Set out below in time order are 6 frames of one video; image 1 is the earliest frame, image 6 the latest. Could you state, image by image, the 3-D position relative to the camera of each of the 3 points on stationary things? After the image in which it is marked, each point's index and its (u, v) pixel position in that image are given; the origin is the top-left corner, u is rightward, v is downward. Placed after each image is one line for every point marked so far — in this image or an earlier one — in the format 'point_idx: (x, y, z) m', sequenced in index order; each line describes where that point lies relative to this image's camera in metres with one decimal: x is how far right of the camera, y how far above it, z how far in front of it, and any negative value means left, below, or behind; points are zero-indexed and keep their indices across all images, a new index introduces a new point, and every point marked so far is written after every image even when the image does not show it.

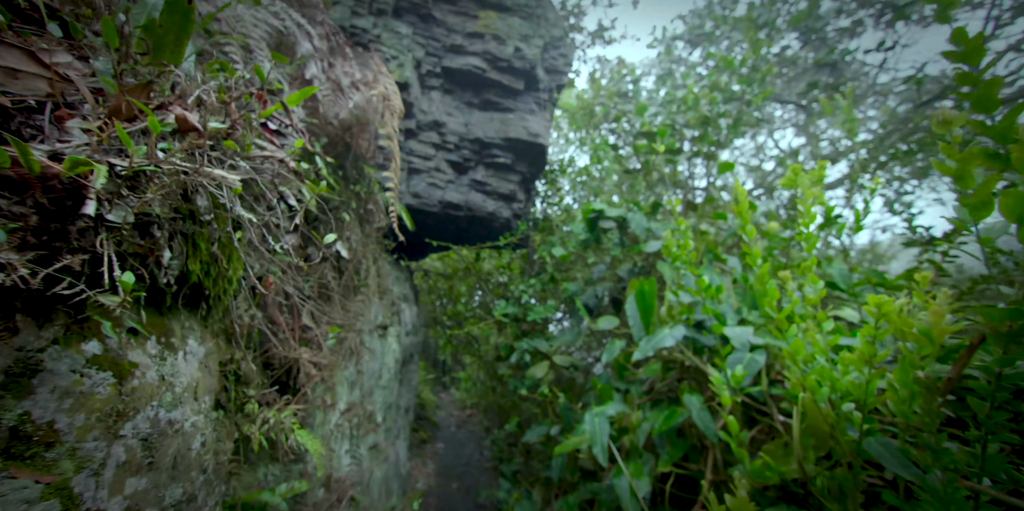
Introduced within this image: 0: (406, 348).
0: (-0.7, -0.7, +4.5) m
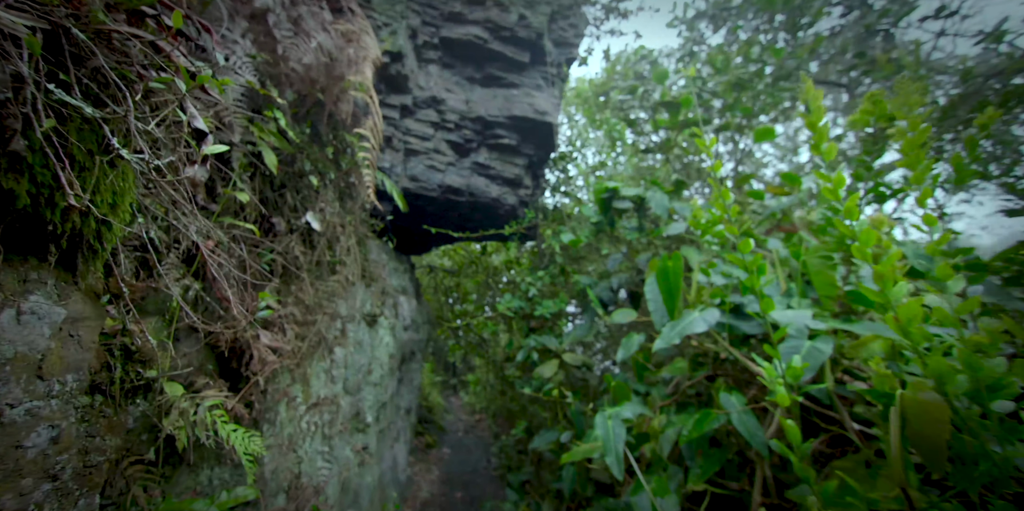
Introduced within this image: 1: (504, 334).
0: (-0.7, -0.6, +4.2) m
1: (0.0, -0.6, +4.3) m
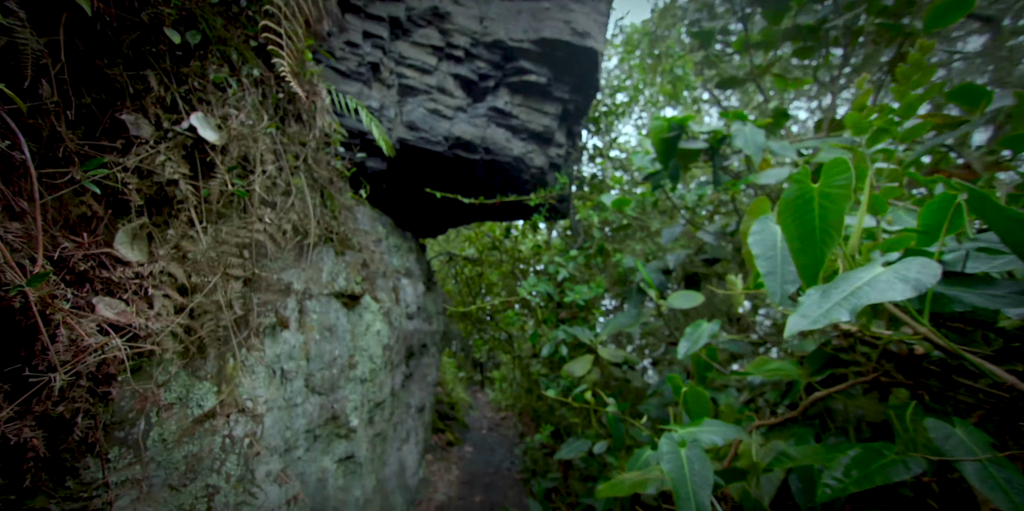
0: (-0.6, -0.5, +3.5) m
1: (+0.1, -0.5, +3.6) m
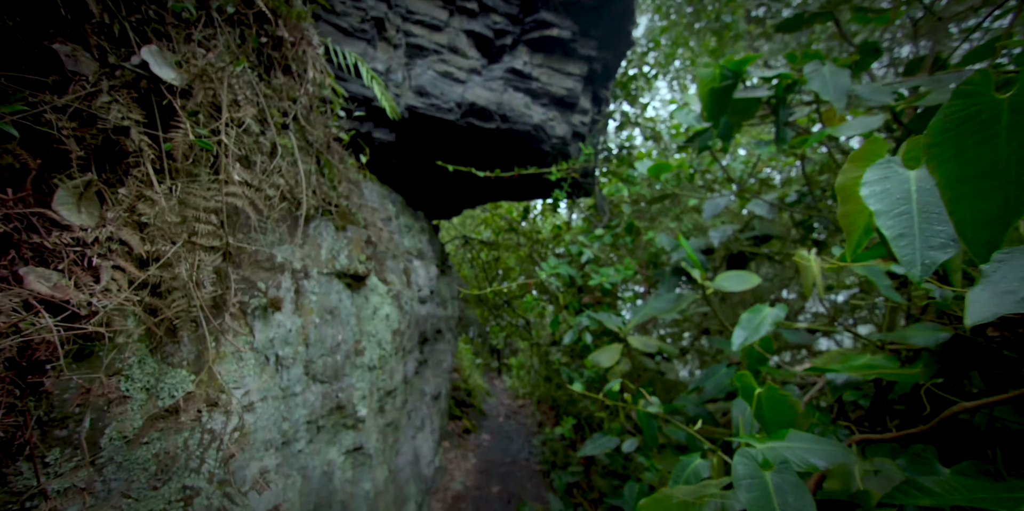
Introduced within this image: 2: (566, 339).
0: (-0.5, -0.4, +3.3) m
1: (+0.2, -0.3, +3.4) m
2: (+0.2, -0.4, +2.6) m
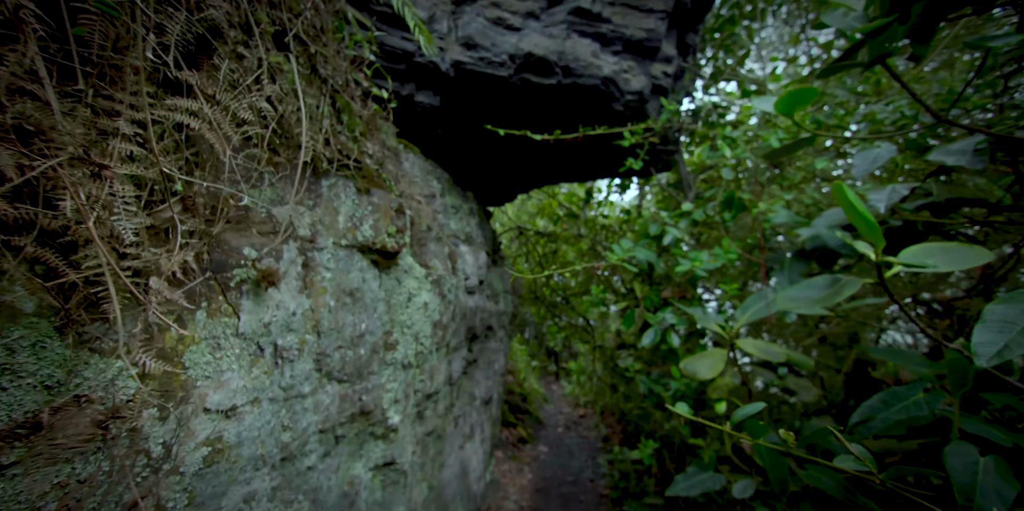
0: (-0.2, -0.3, +2.9) m
1: (+0.5, -0.3, +2.9) m
2: (+0.5, -0.3, +2.1) m
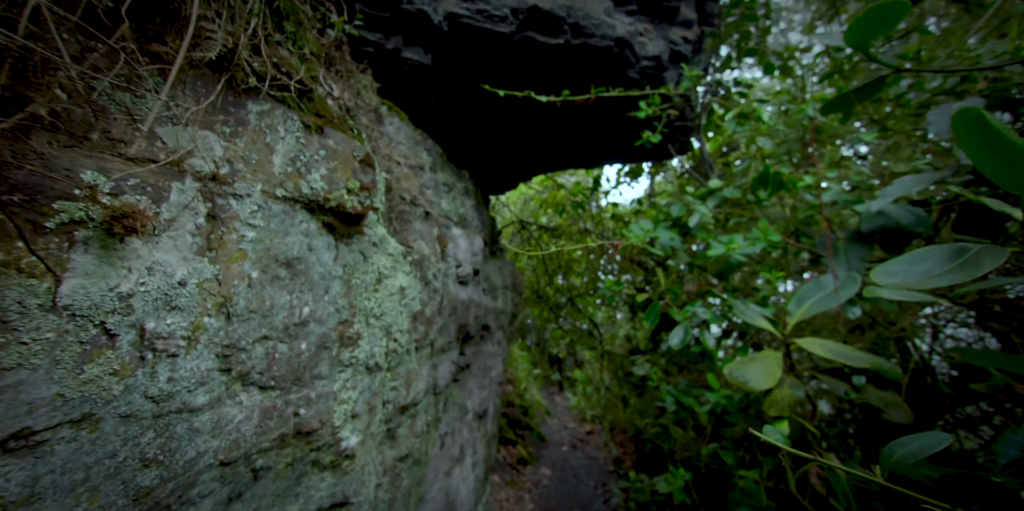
0: (-0.2, -0.2, +2.4) m
1: (+0.5, -0.2, +2.4) m
2: (+0.5, -0.2, +1.7) m
